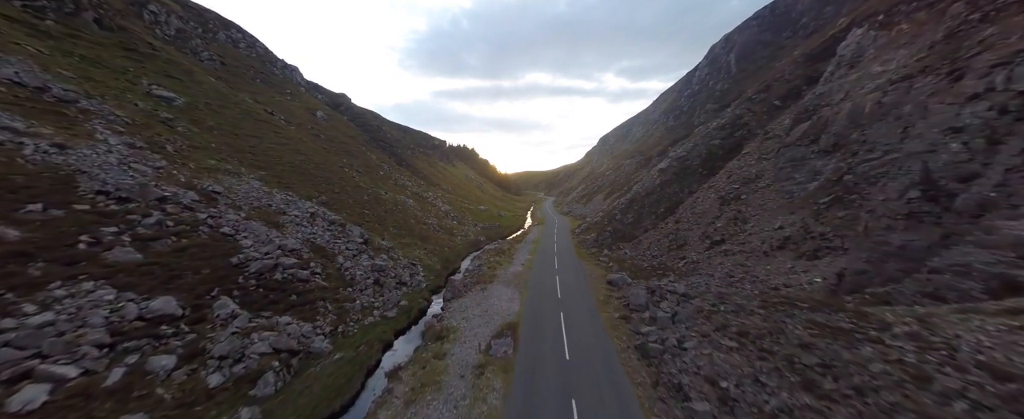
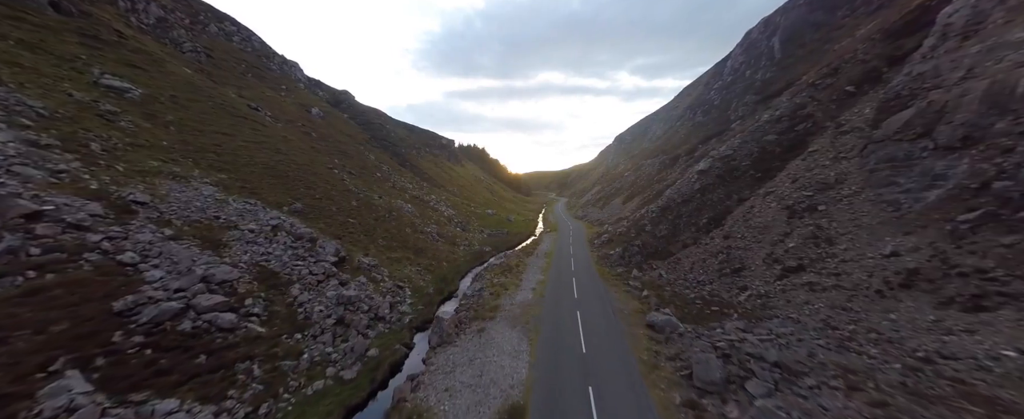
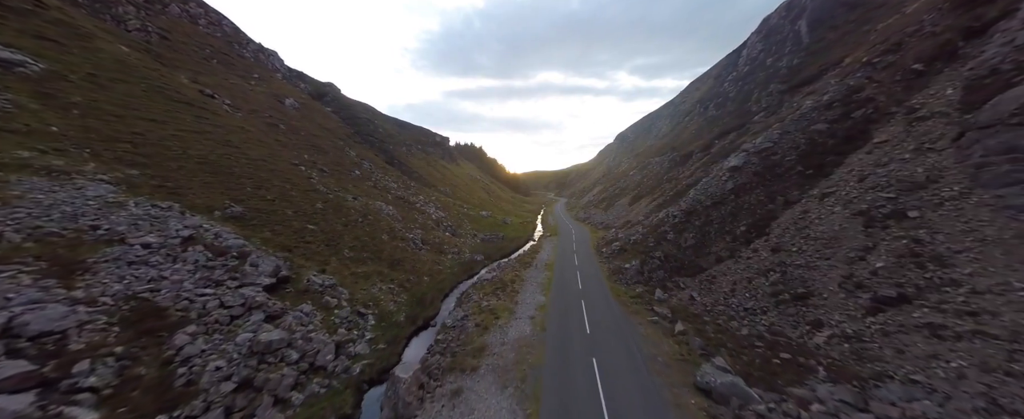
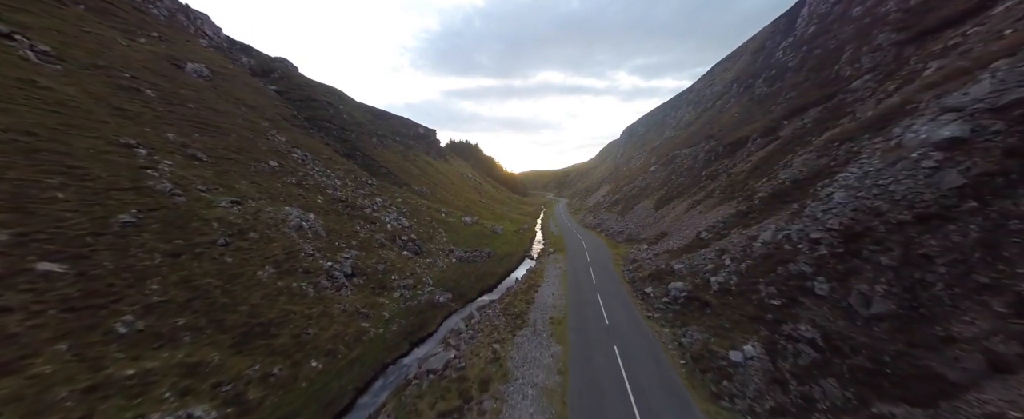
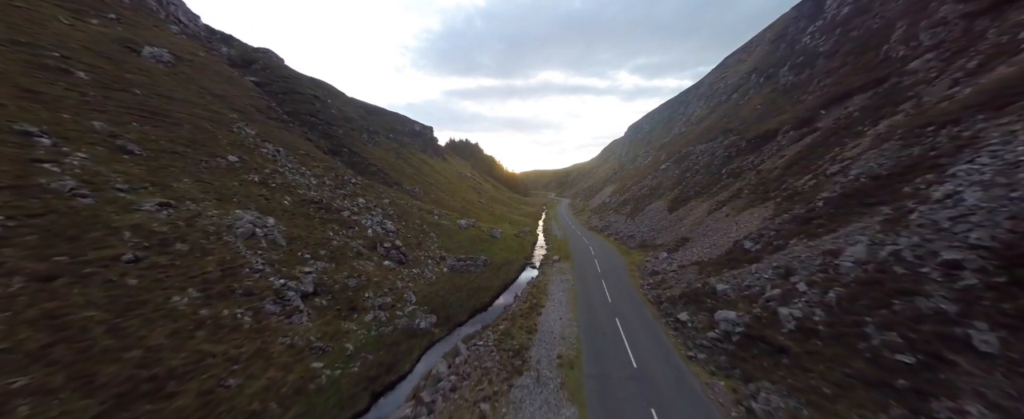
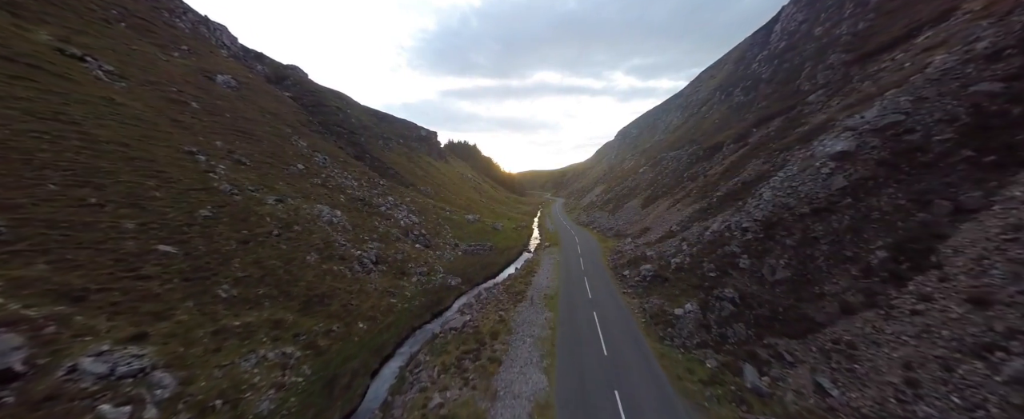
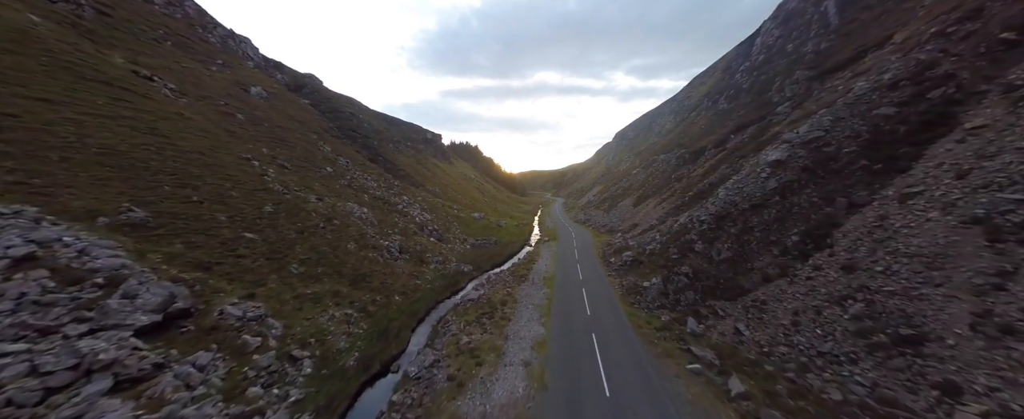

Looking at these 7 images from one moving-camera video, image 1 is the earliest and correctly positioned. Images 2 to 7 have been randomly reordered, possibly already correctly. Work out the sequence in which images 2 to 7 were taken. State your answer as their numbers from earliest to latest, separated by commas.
2, 3, 7, 6, 4, 5
